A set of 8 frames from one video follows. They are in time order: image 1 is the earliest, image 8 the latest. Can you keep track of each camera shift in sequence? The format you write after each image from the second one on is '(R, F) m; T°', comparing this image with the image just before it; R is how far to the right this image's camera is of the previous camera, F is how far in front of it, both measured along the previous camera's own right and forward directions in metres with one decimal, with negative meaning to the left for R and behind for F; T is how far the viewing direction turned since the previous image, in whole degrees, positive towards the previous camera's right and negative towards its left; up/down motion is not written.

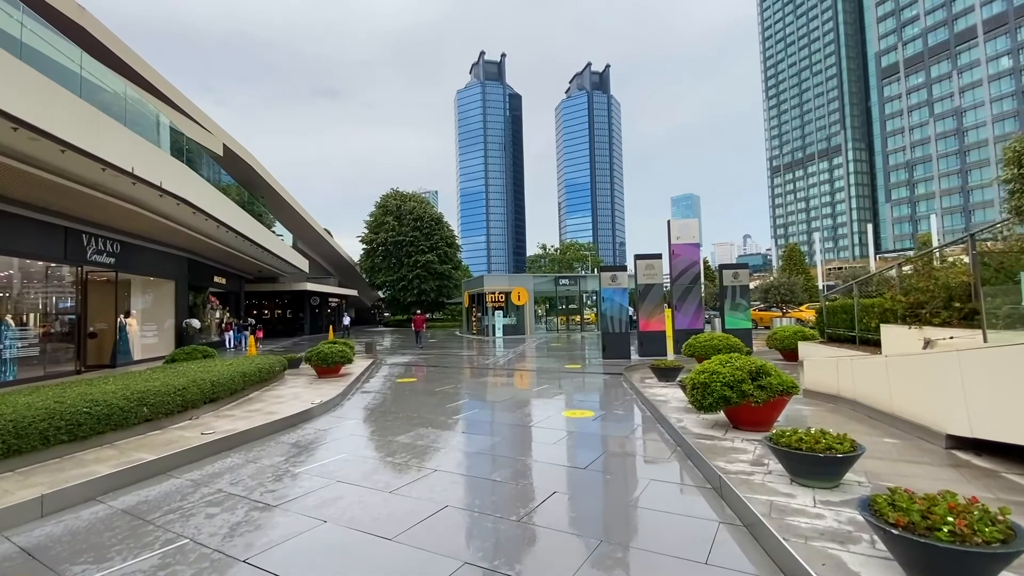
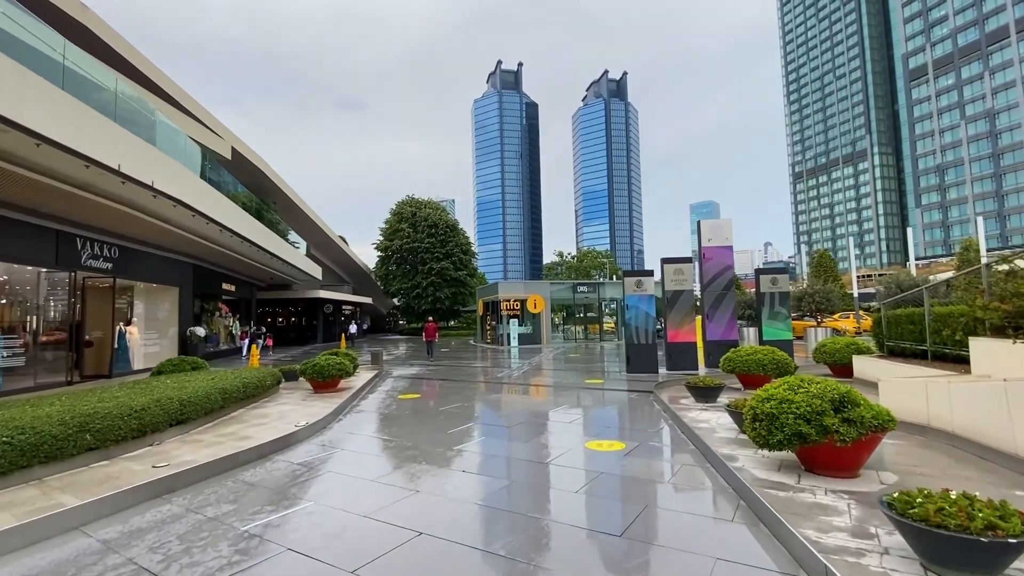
(0.0, +1.1) m; -2°
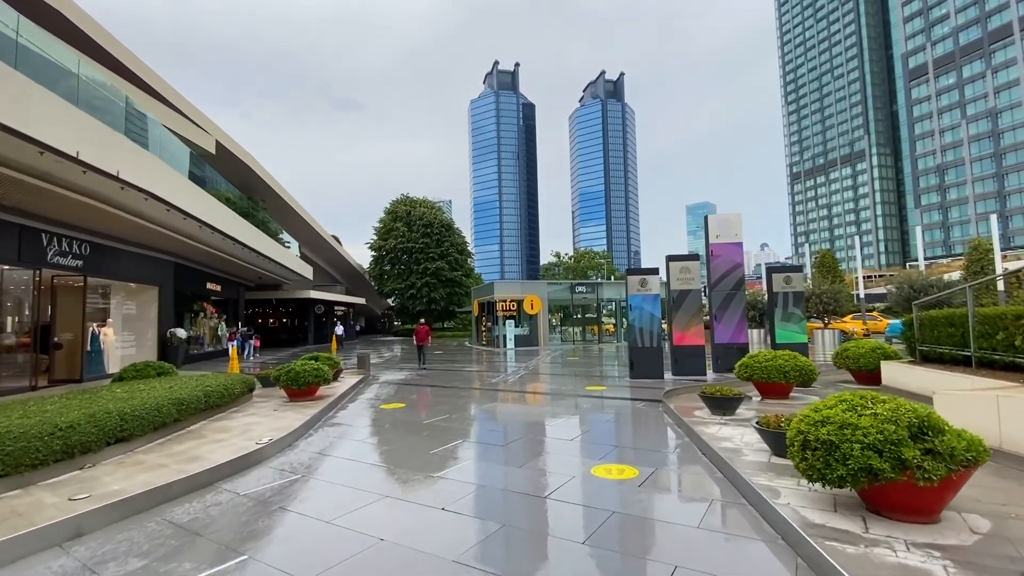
(0.0, +0.8) m; 0°
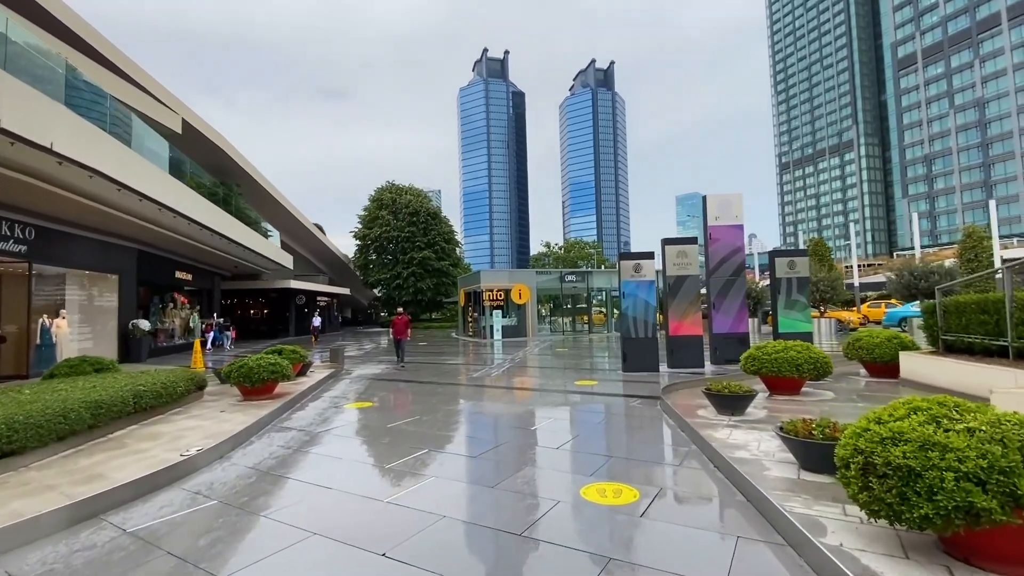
(+0.2, +0.9) m; +1°
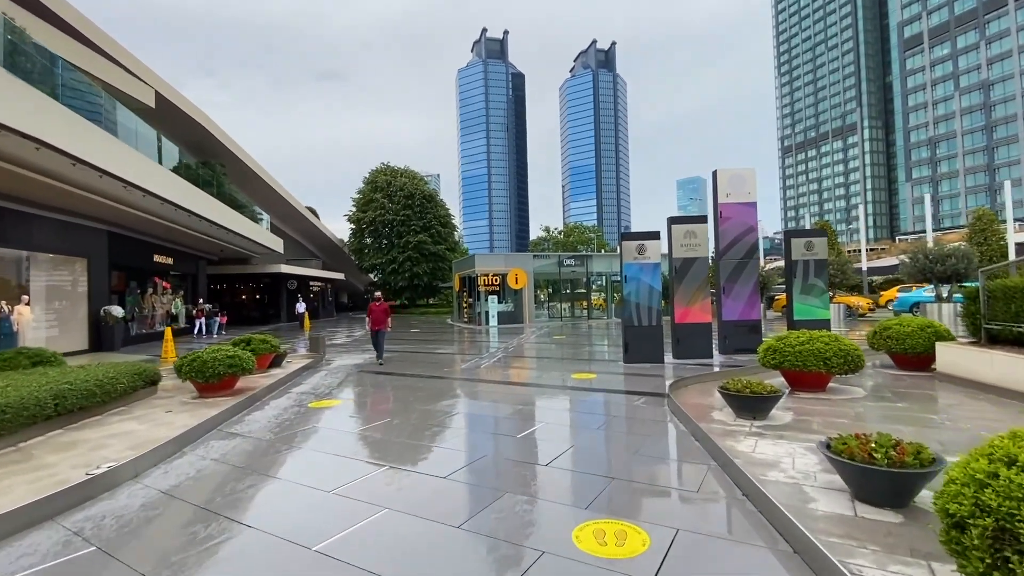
(+0.2, +0.9) m; 0°
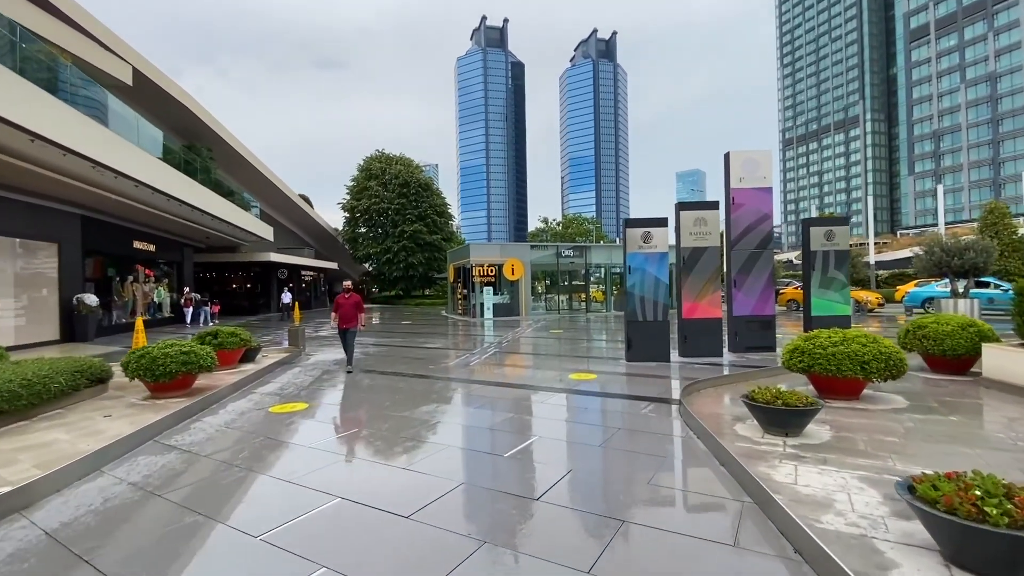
(+0.1, +0.8) m; 0°
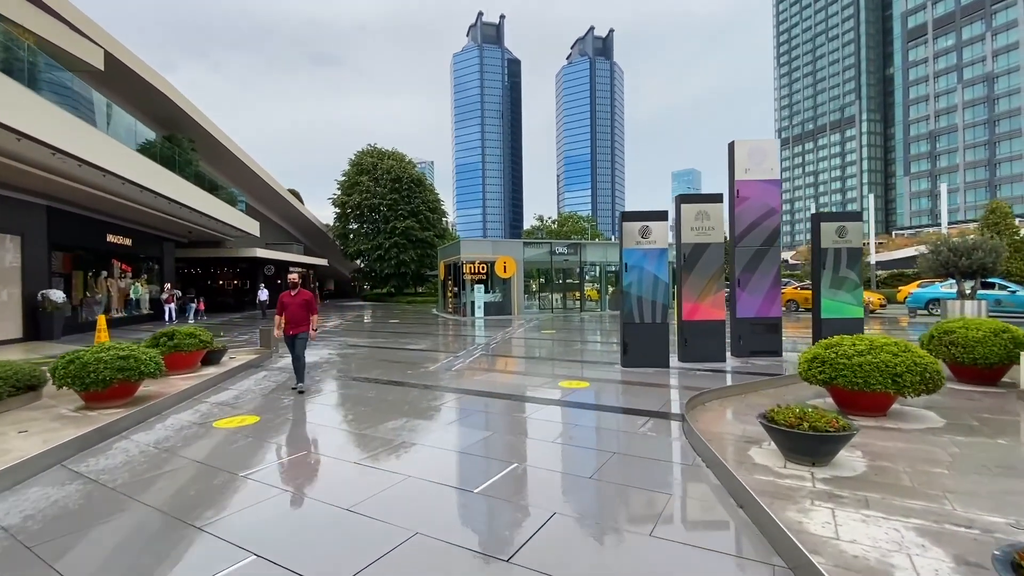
(+0.1, +0.7) m; +1°
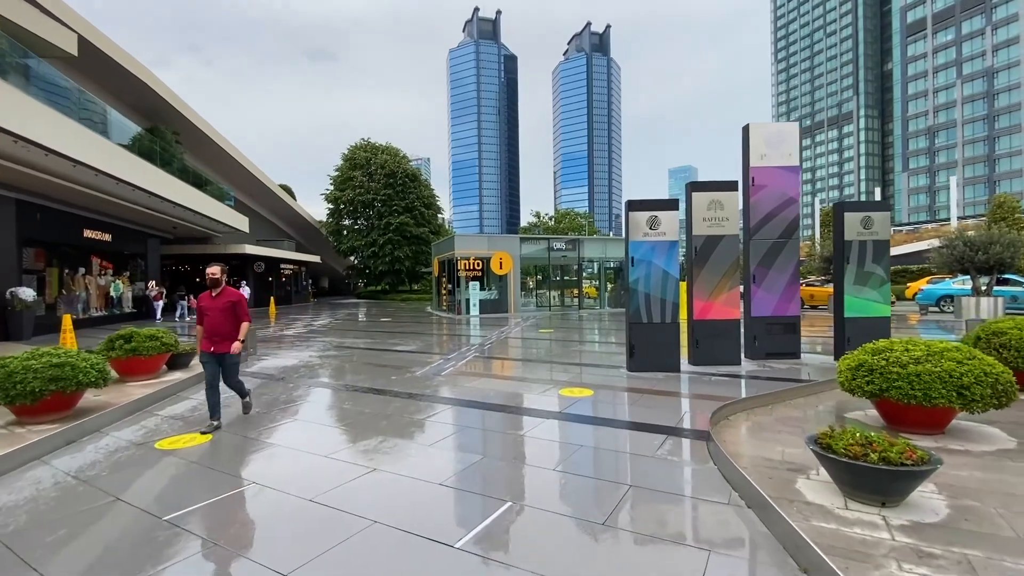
(0.0, +0.7) m; 0°
